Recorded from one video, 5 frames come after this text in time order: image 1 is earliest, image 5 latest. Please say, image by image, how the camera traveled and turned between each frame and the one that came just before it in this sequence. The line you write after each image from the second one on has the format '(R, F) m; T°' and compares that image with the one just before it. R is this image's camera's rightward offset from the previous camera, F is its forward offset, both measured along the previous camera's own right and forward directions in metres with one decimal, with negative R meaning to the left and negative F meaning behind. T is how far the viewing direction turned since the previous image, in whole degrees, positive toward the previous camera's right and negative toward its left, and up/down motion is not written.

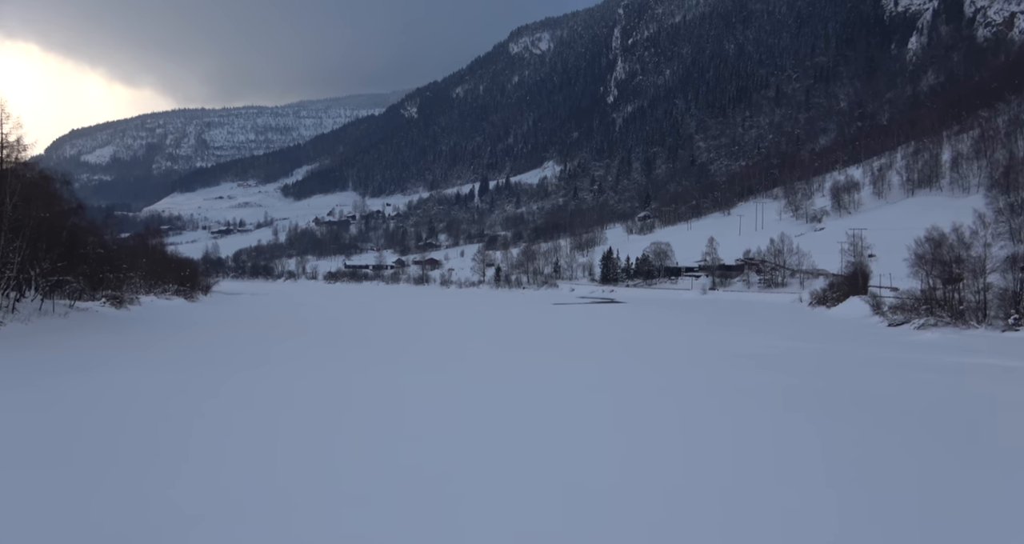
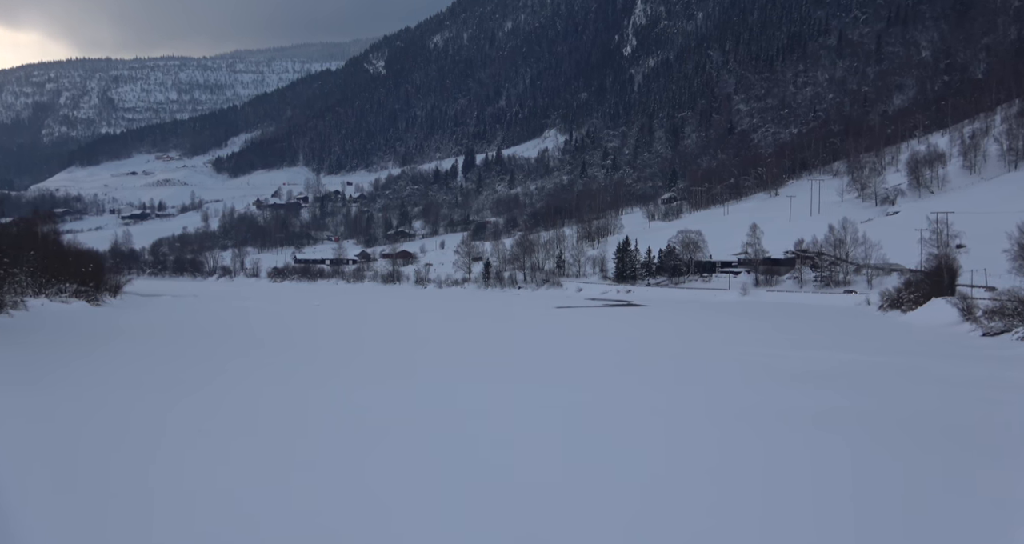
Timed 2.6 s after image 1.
(+0.1, +9.4) m; 0°
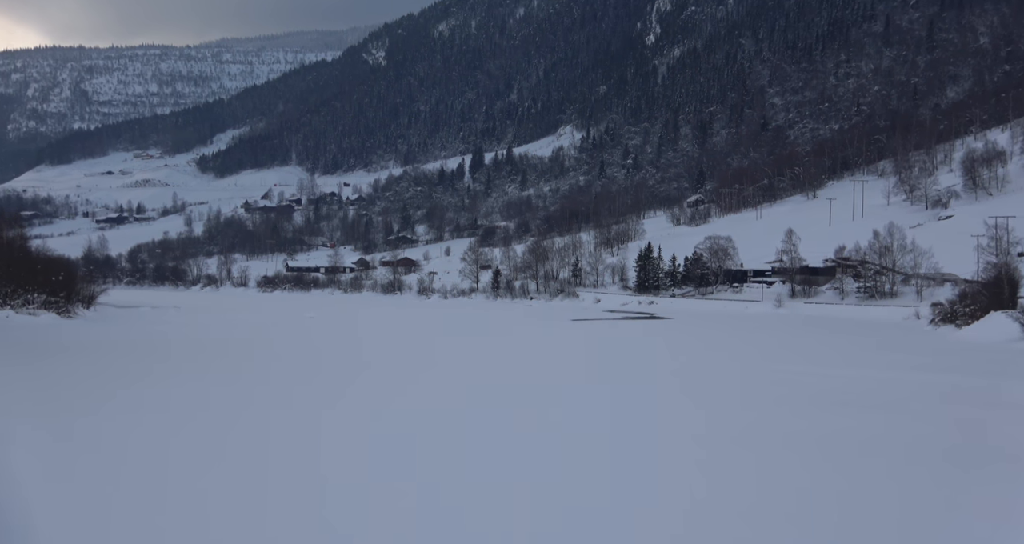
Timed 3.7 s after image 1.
(-0.2, +3.2) m; -1°
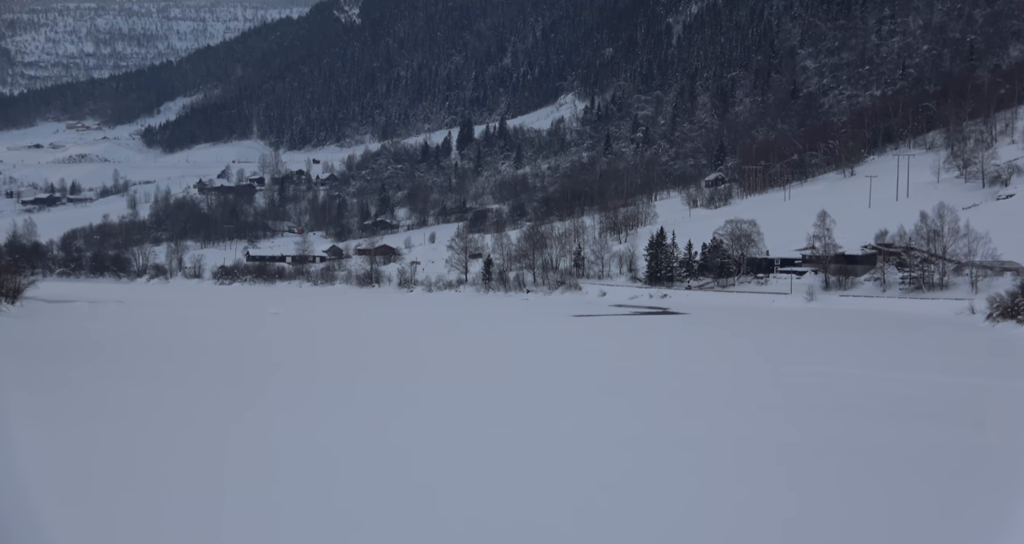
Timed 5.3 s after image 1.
(+0.1, +4.3) m; 0°
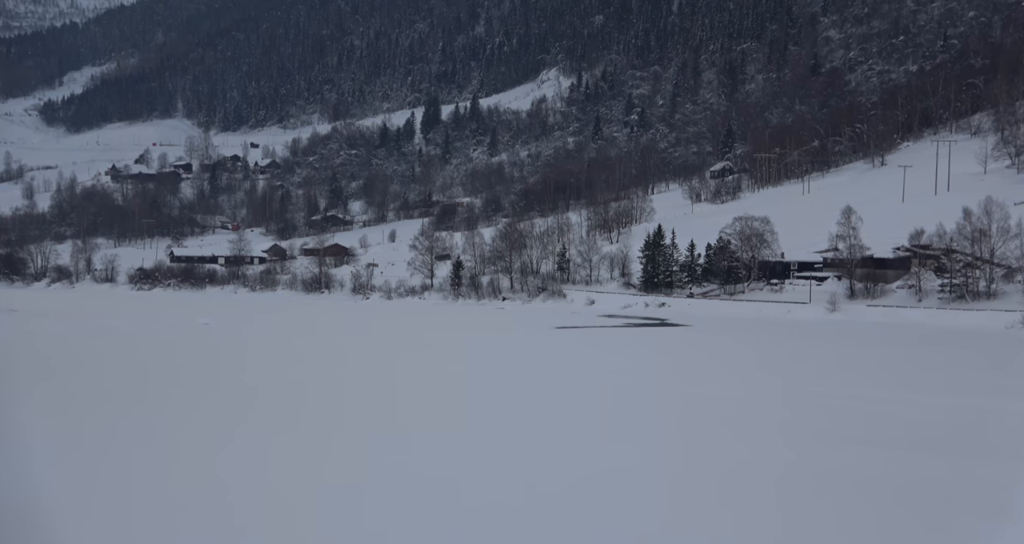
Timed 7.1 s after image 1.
(+0.4, +4.5) m; +1°
